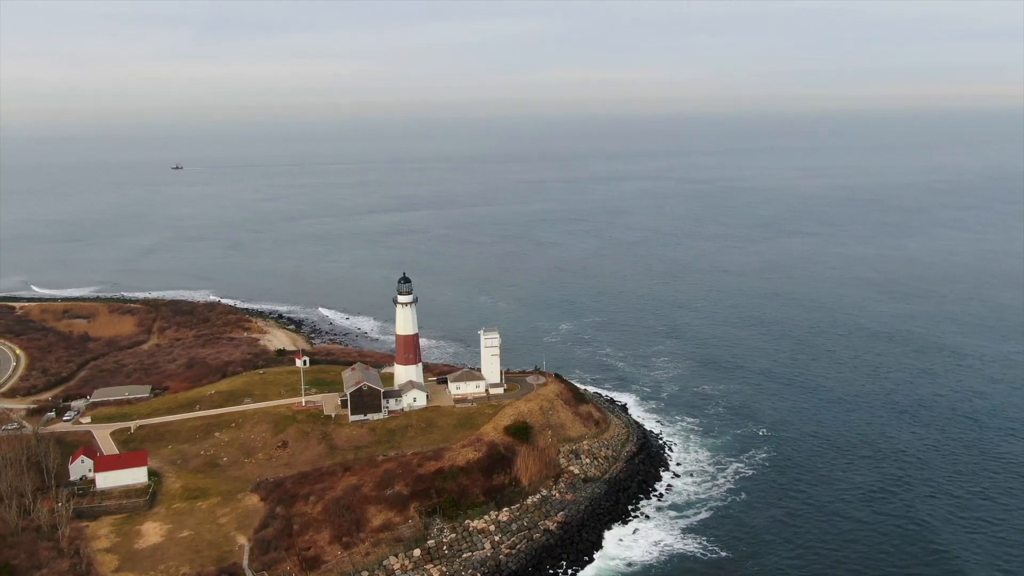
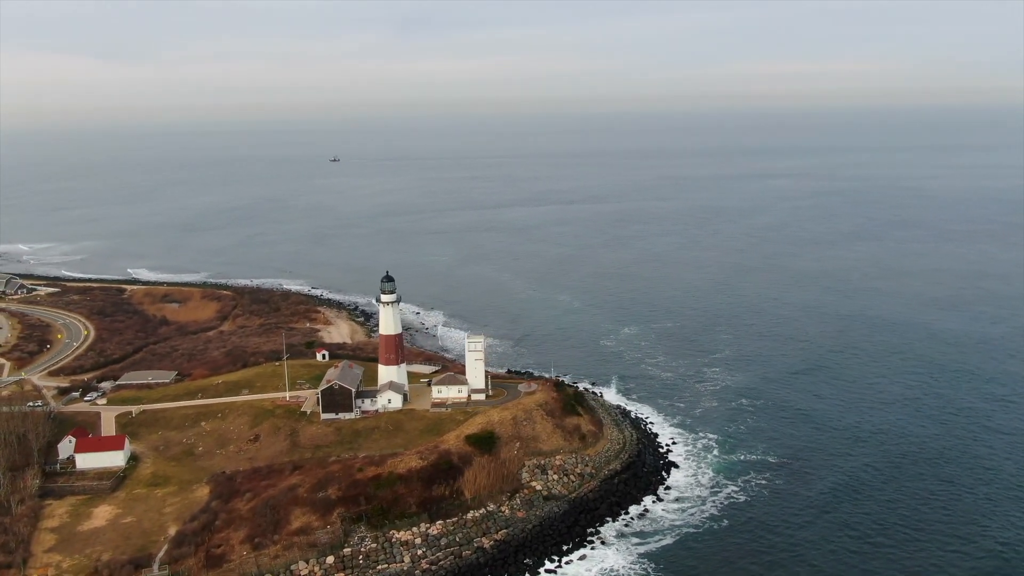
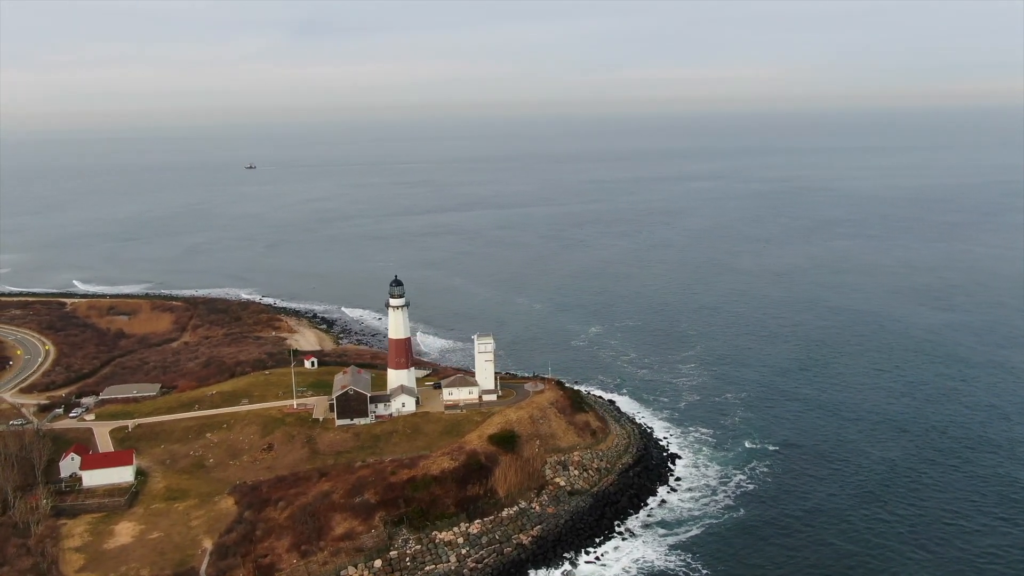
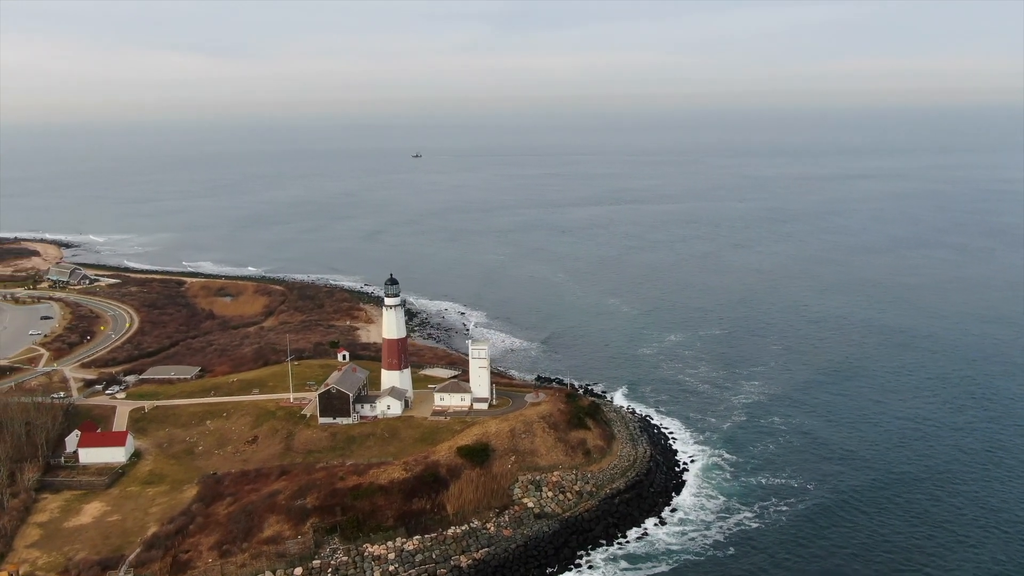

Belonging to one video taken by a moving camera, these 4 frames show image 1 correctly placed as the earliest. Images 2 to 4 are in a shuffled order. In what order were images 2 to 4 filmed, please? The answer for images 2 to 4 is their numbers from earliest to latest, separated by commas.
3, 2, 4
